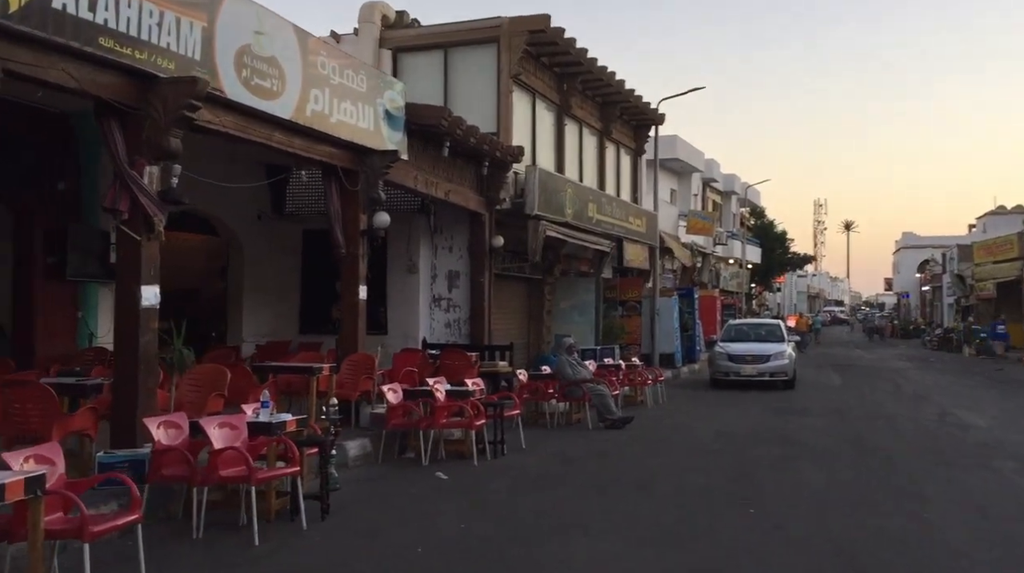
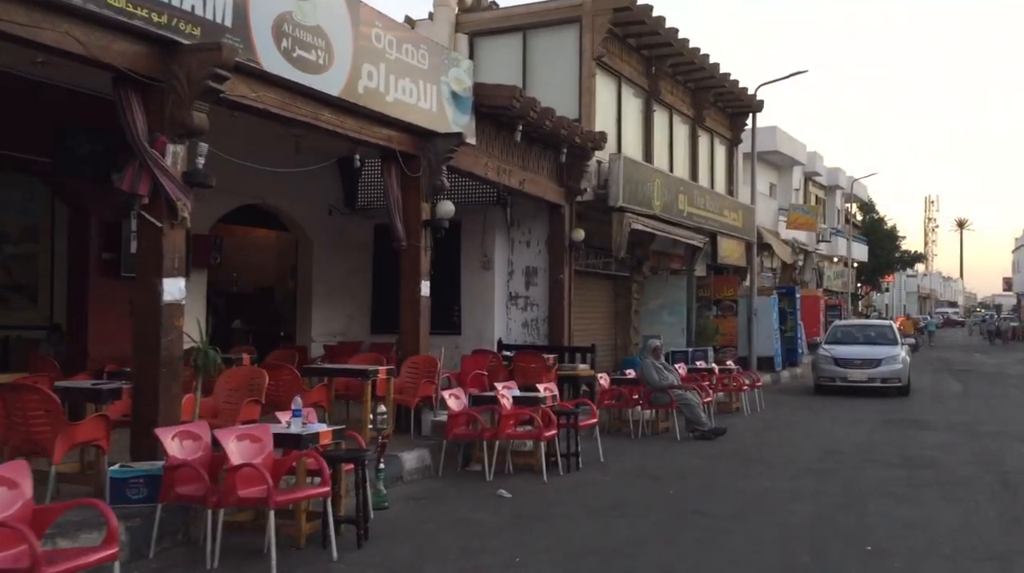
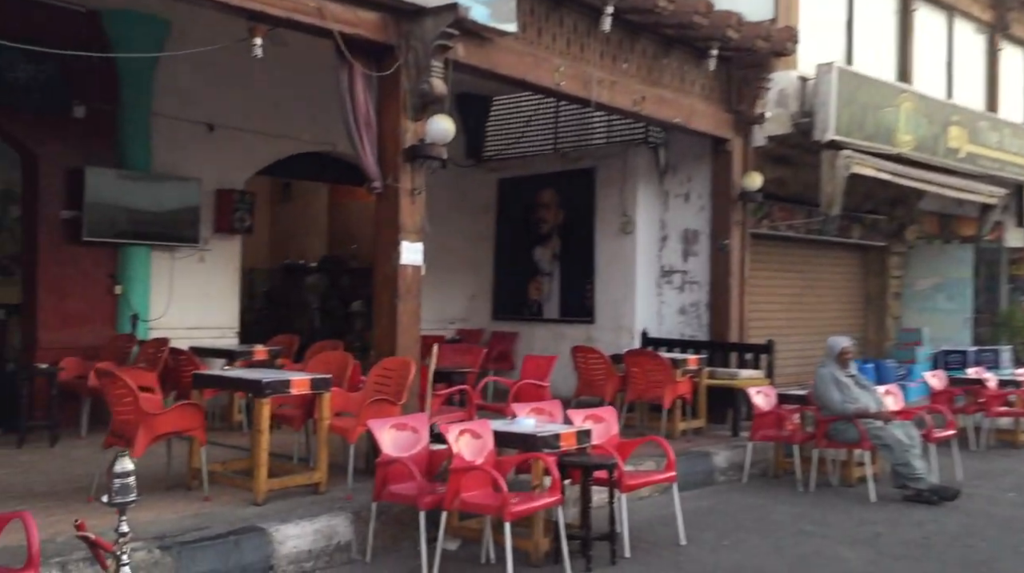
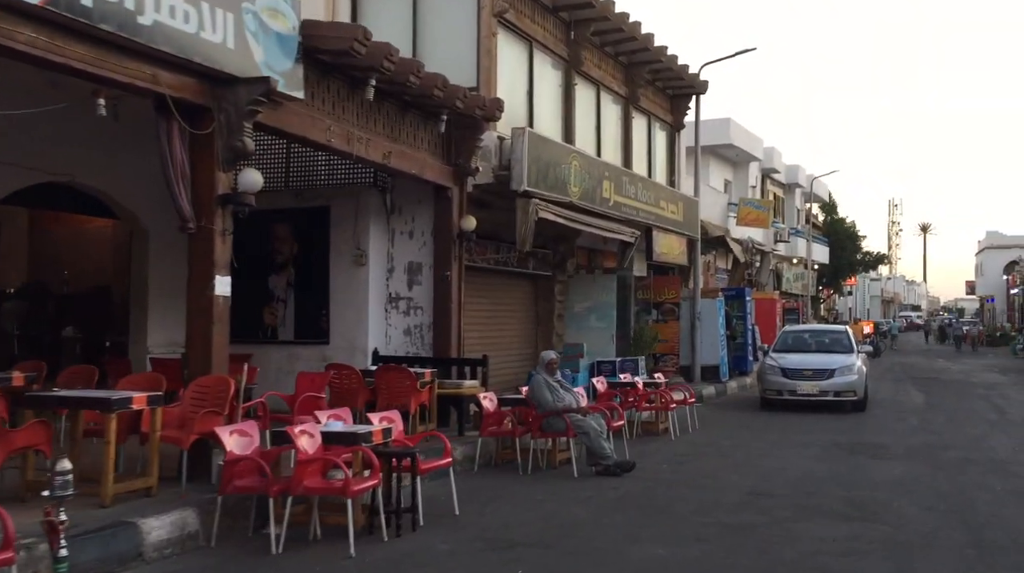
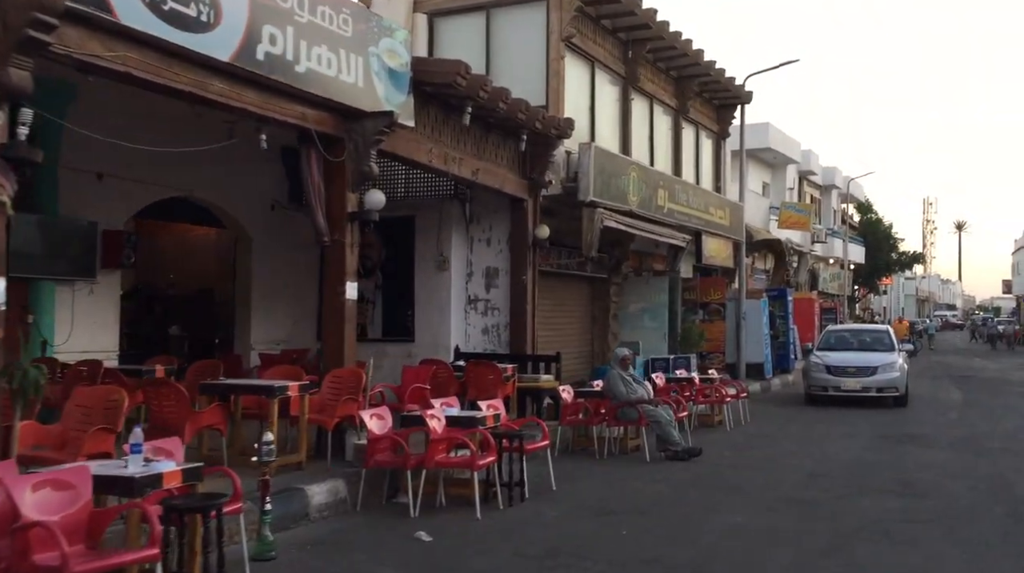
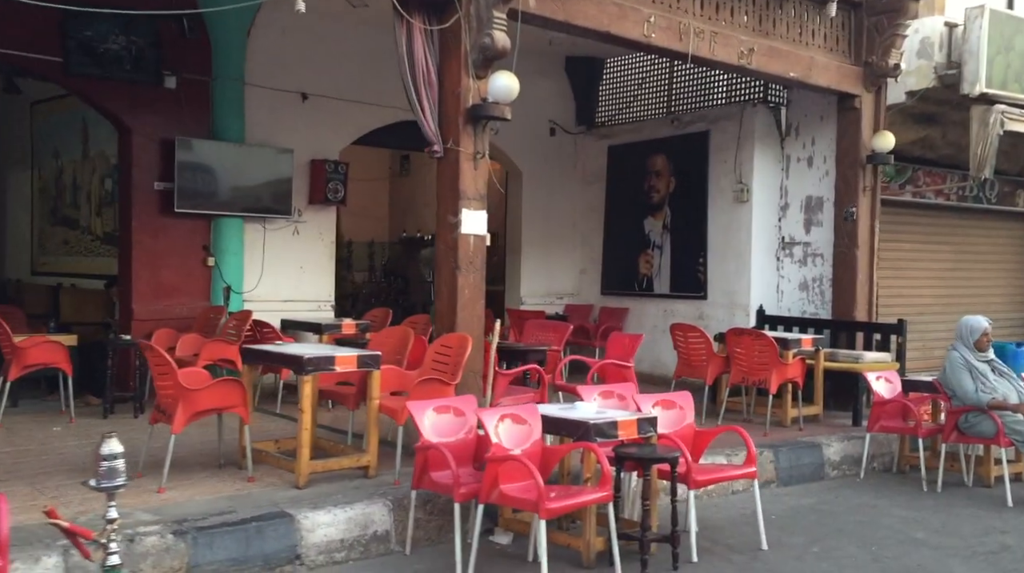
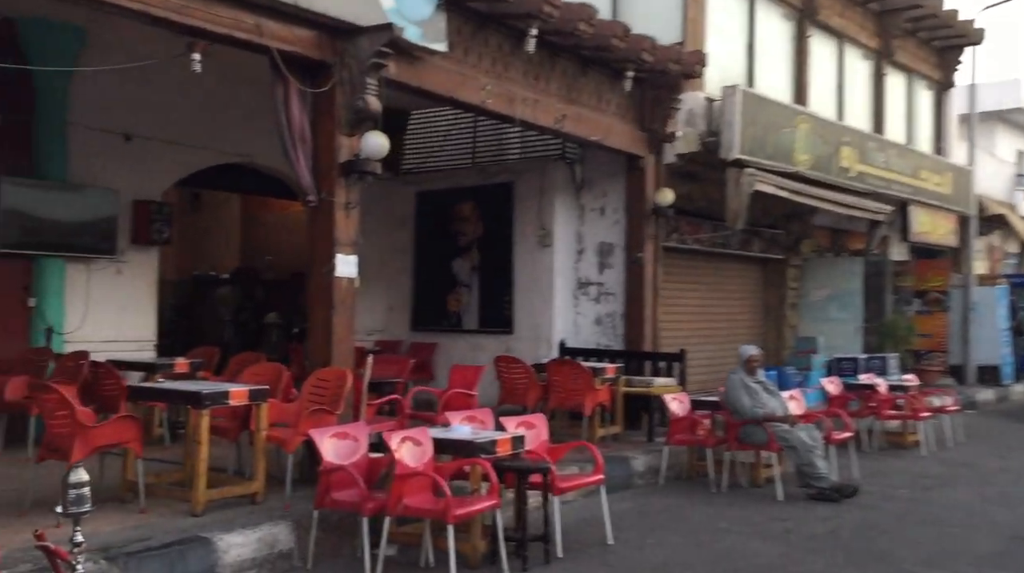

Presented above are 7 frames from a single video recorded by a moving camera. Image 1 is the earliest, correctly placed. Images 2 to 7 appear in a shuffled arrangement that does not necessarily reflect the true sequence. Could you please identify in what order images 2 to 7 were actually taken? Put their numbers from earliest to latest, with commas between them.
2, 5, 4, 7, 3, 6
